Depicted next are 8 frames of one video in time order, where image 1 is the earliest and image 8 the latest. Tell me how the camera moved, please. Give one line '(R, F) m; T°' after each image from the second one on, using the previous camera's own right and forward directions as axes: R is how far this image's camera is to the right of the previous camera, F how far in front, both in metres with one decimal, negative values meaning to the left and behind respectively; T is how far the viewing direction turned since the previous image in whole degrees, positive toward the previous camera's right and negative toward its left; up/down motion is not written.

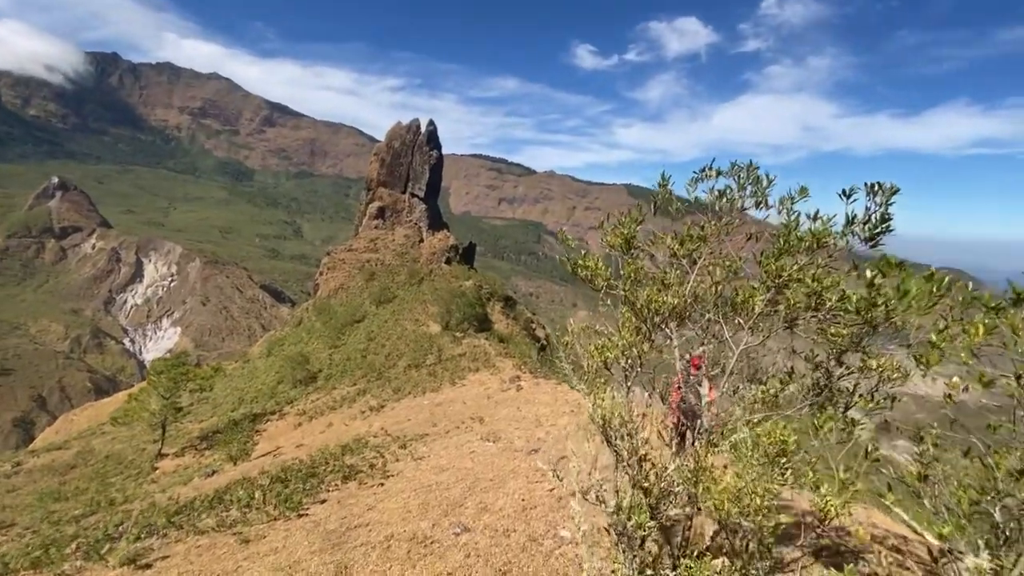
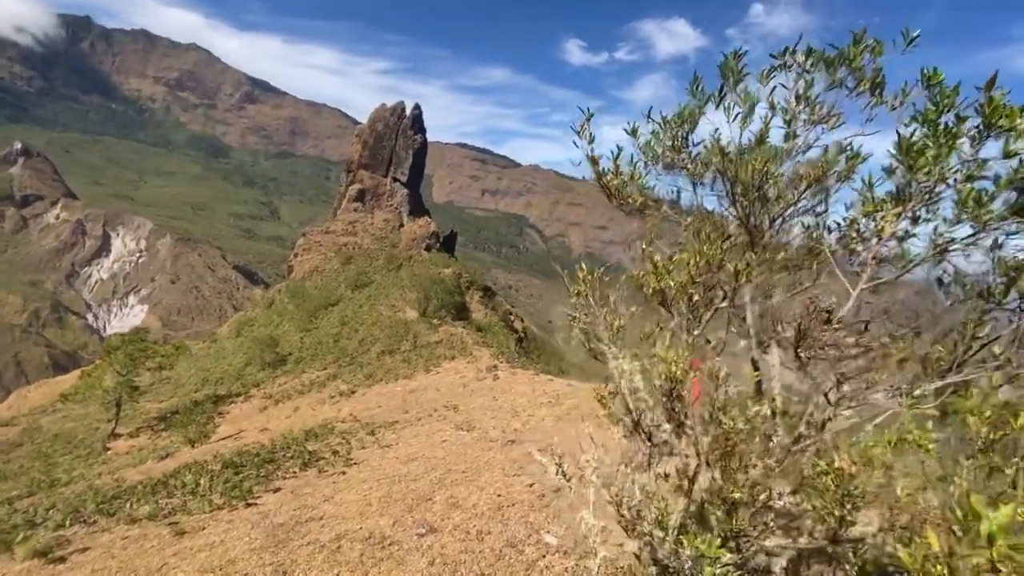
(0.0, +0.7) m; +2°
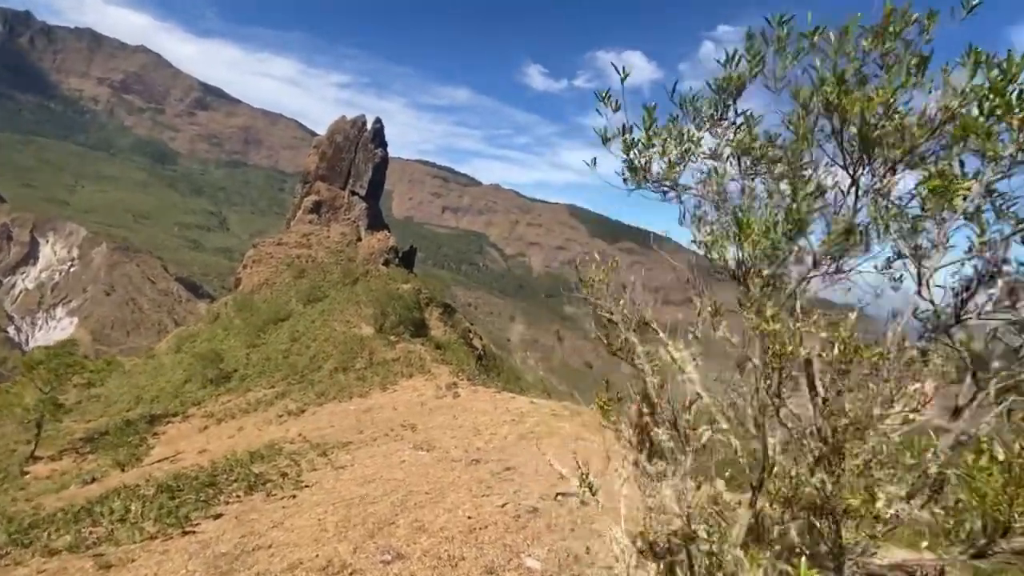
(-0.2, +0.2) m; +5°
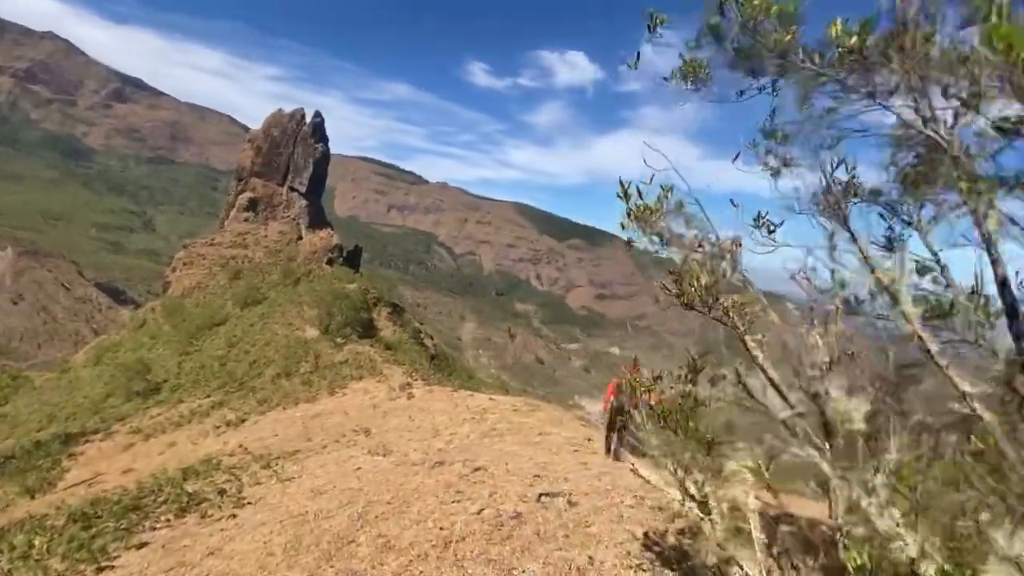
(-0.2, +0.5) m; +6°
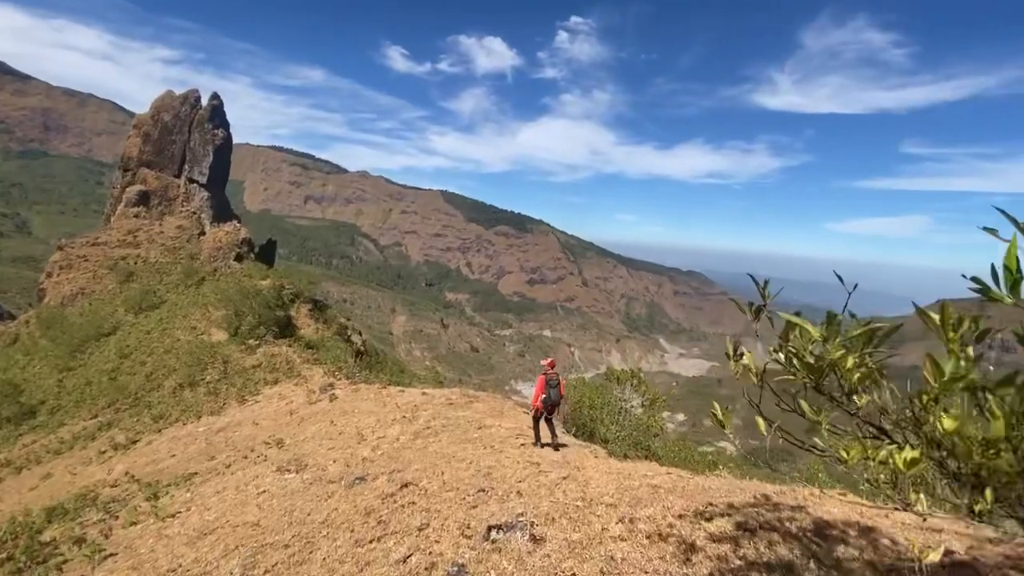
(0.0, +1.3) m; +8°
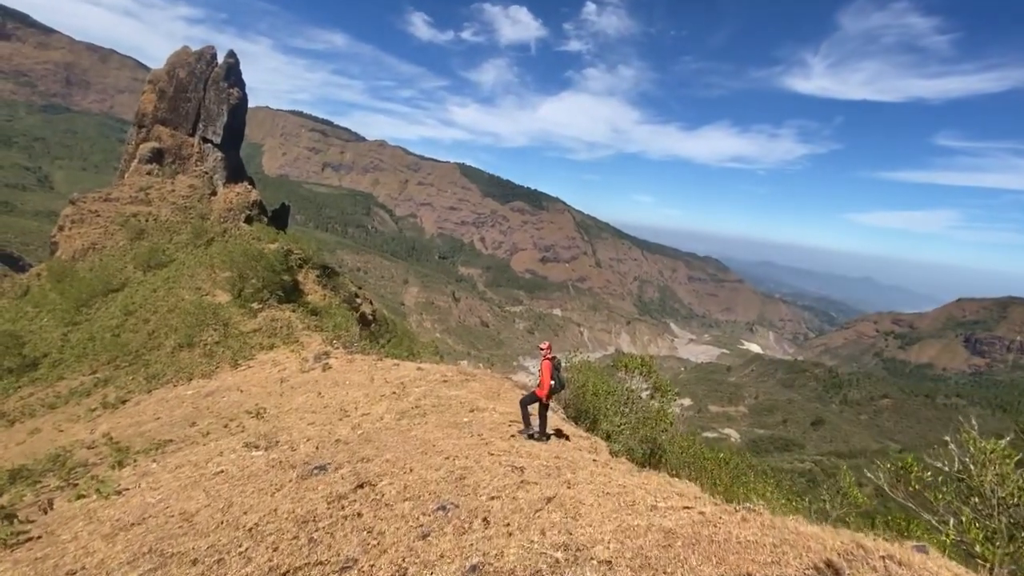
(+0.2, +1.1) m; -1°
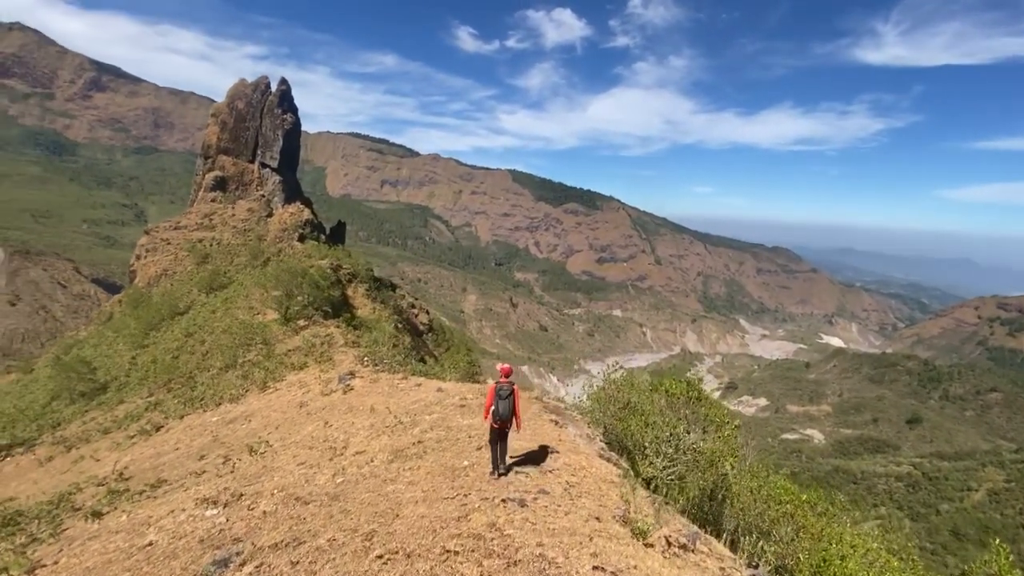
(+0.8, +1.9) m; -7°
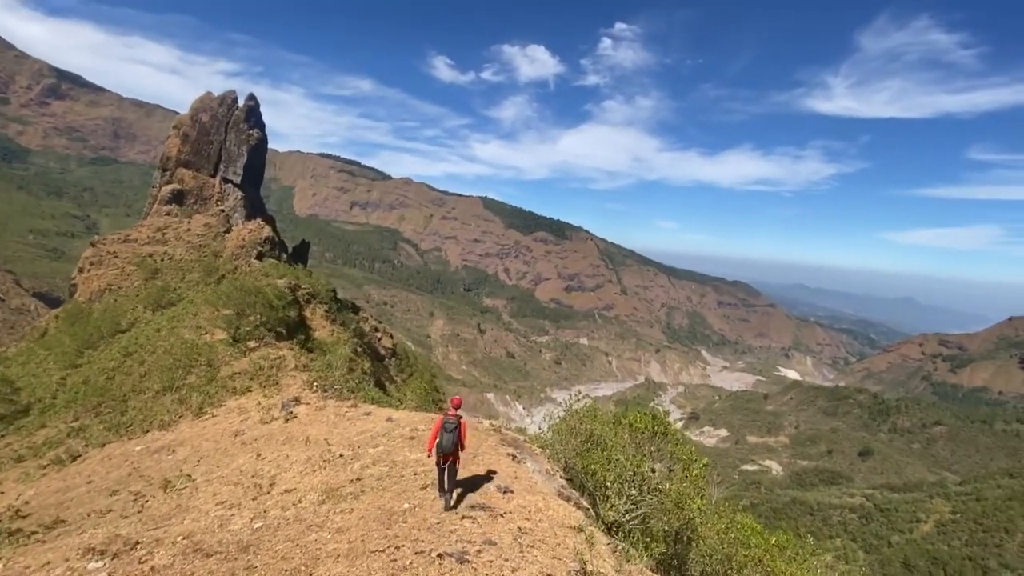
(+0.2, +0.6) m; +4°
